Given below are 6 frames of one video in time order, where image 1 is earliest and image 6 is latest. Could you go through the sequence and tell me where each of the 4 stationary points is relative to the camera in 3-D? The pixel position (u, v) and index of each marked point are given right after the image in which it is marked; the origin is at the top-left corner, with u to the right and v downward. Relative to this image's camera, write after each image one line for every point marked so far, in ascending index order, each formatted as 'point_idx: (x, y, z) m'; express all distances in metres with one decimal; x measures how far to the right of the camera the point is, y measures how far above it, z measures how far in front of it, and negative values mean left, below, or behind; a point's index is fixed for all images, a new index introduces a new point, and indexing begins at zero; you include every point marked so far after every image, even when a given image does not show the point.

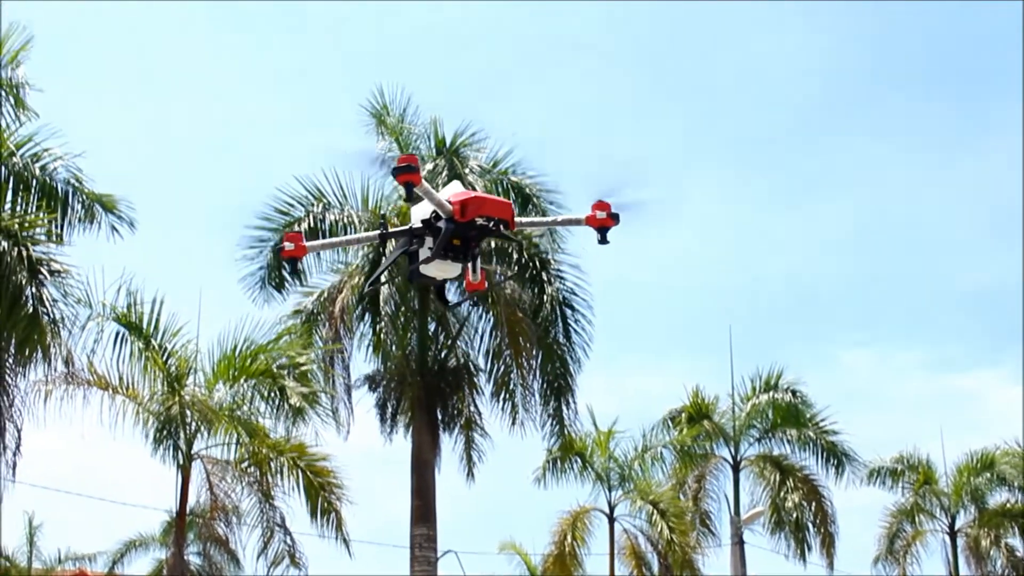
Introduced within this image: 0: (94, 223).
0: (-6.9, +1.2, +16.0) m
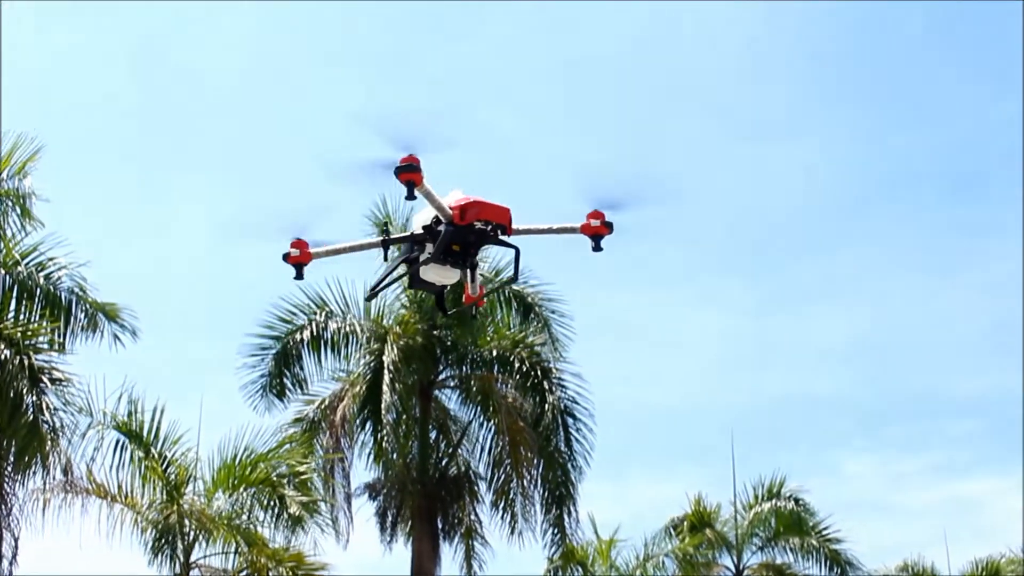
0: (-7.0, -0.7, +16.3) m
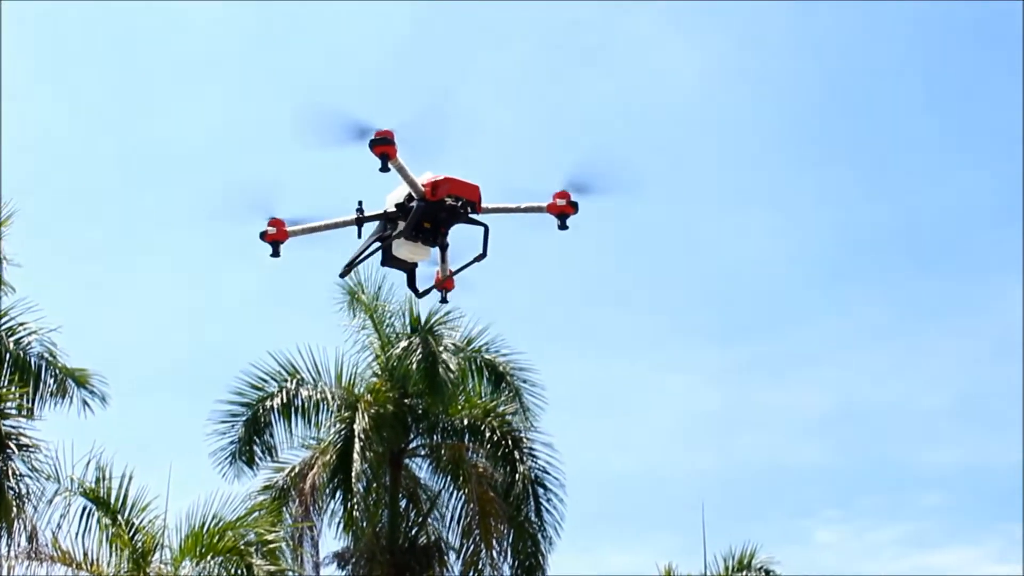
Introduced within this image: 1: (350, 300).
0: (-7.5, -1.8, +16.3) m
1: (-3.0, -0.2, +17.9) m
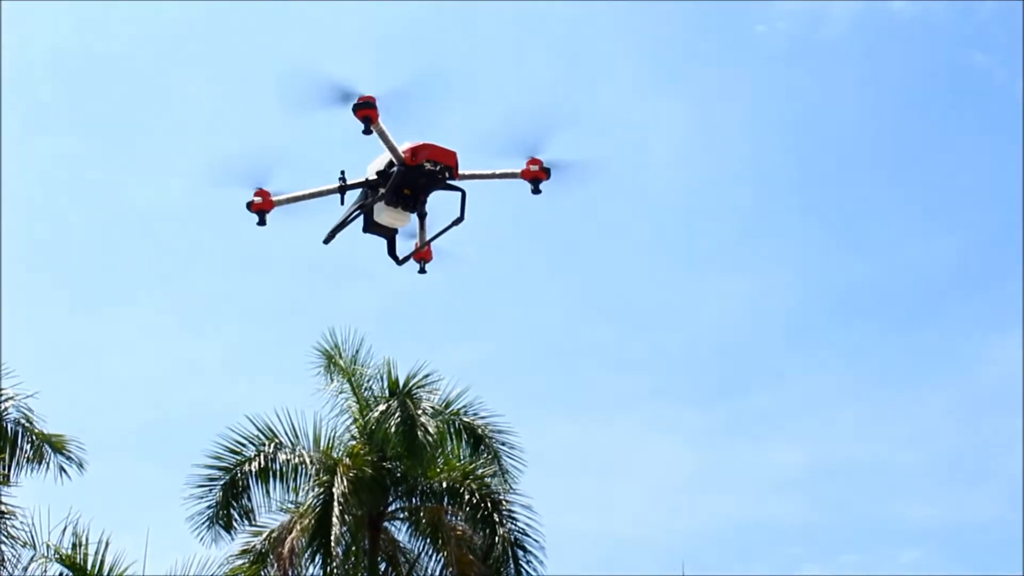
0: (-7.9, -2.9, +16.2) m
1: (-3.4, -1.4, +18.0) m
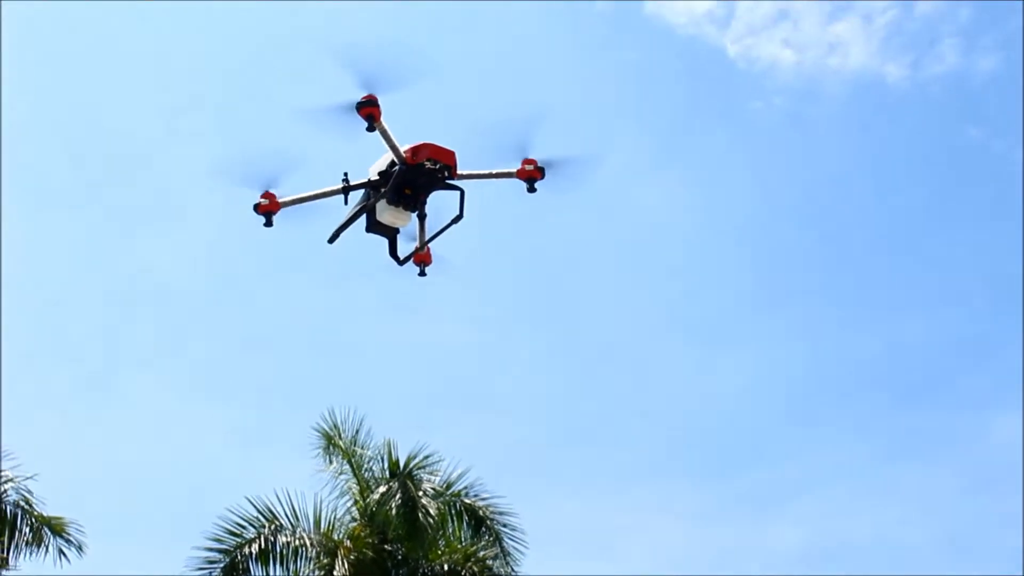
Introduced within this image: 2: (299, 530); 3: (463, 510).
0: (-7.8, -4.3, +16.1) m
1: (-3.4, -2.9, +18.0) m
2: (-3.7, -4.2, +16.9) m
3: (-0.9, -3.9, +16.9) m
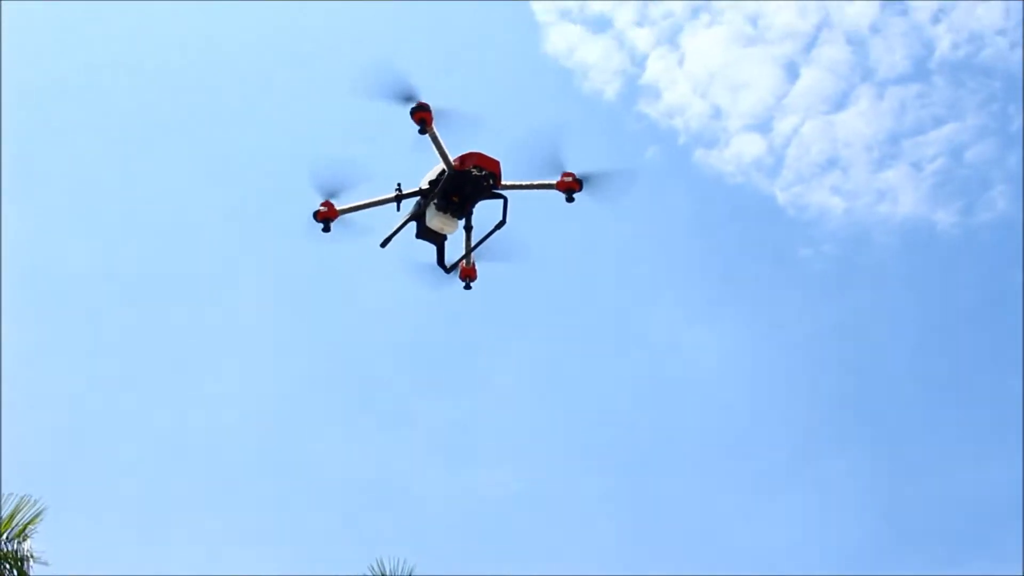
0: (-7.5, -4.5, +16.7) m
1: (-3.0, -3.4, +18.5) m
2: (-3.4, -4.6, +17.2) m
3: (-0.5, -4.2, +17.1) m
